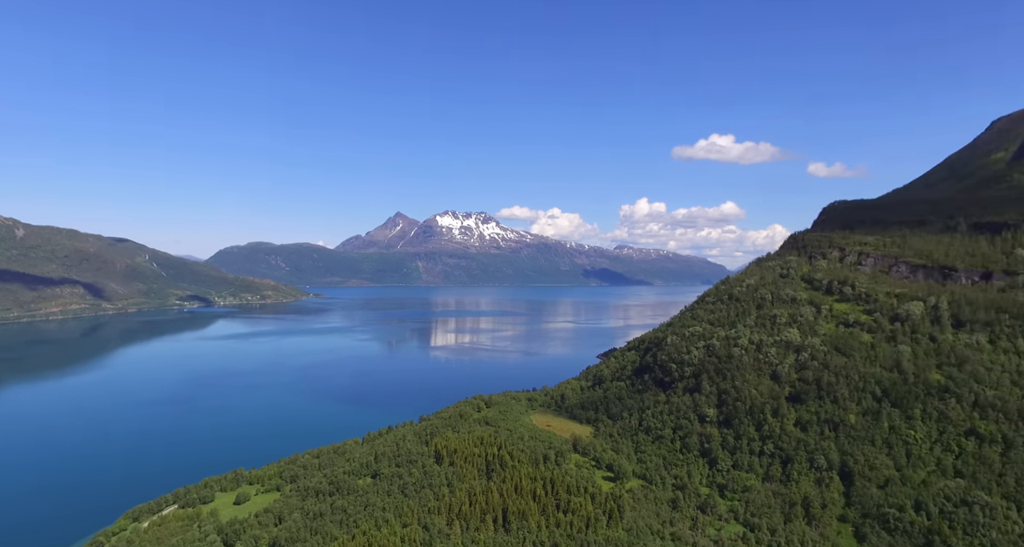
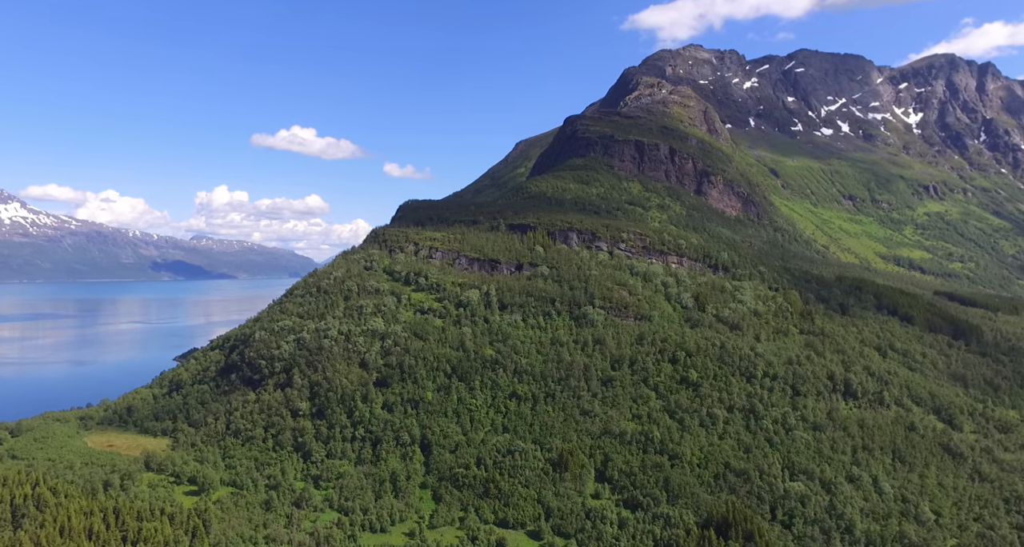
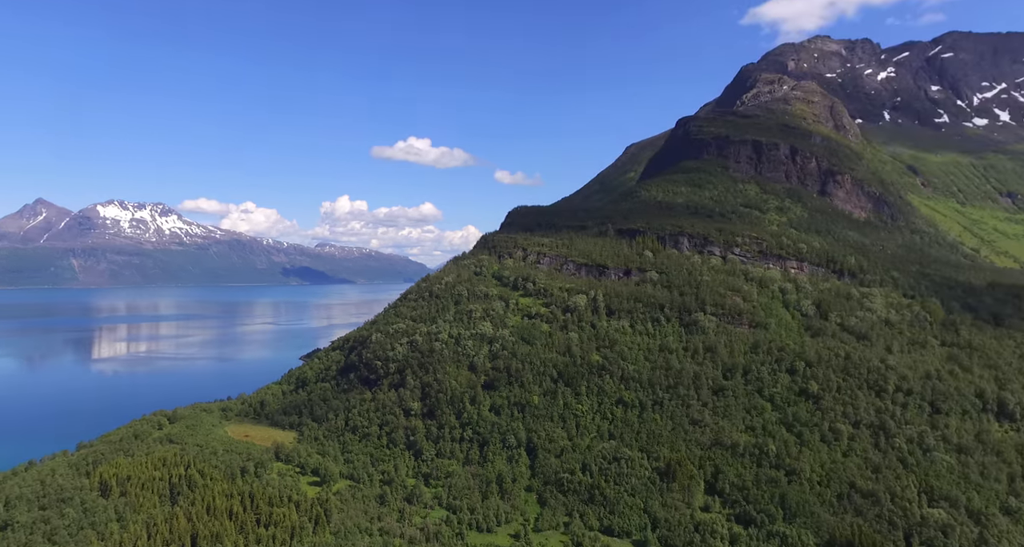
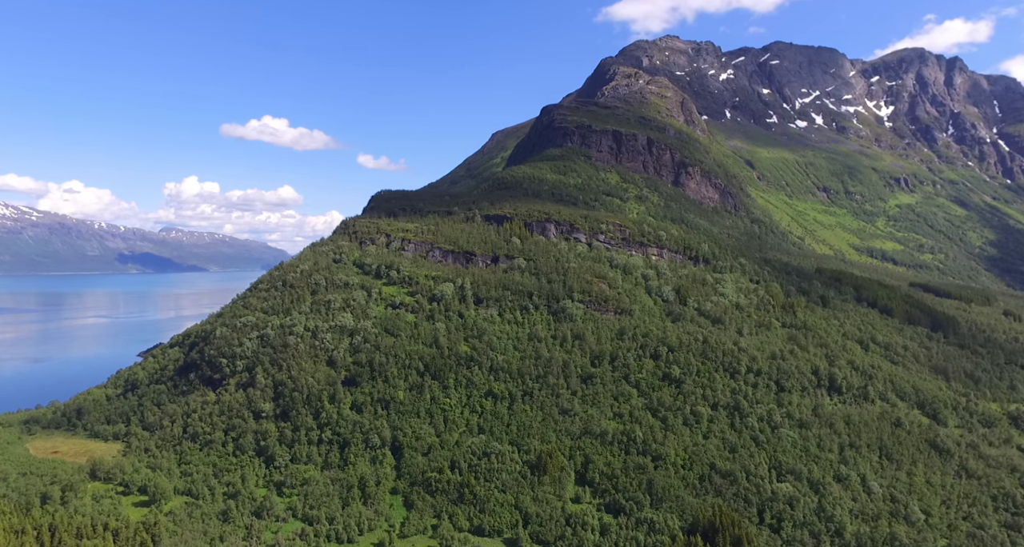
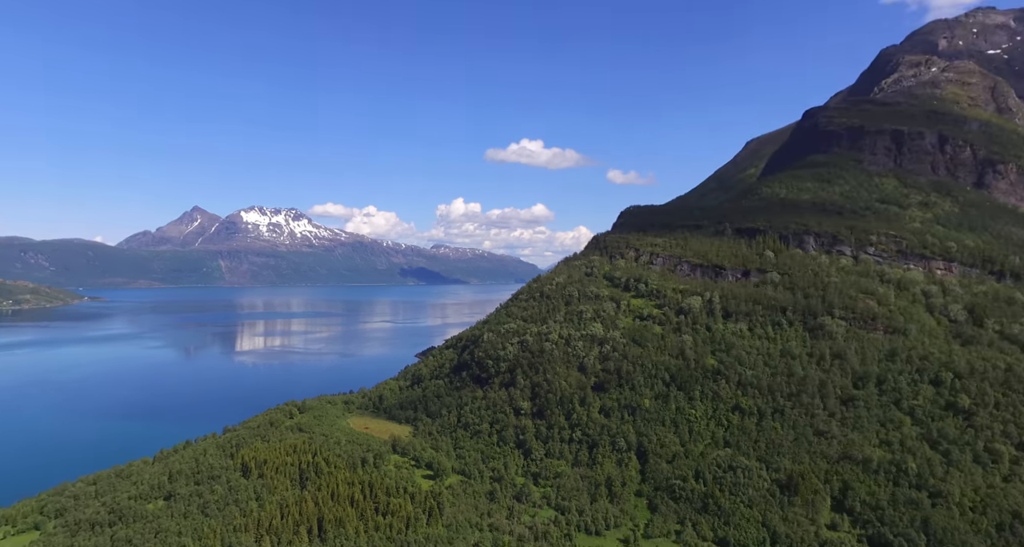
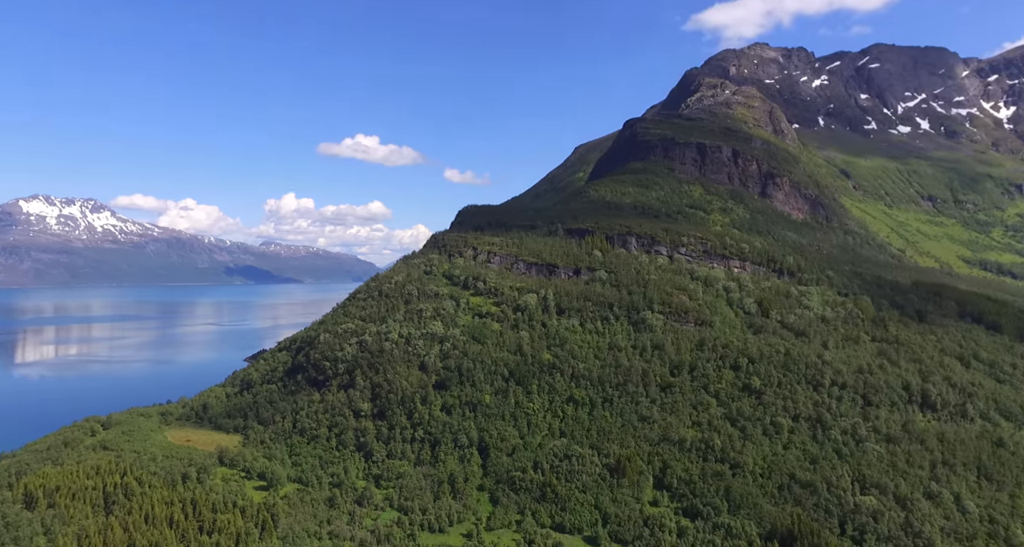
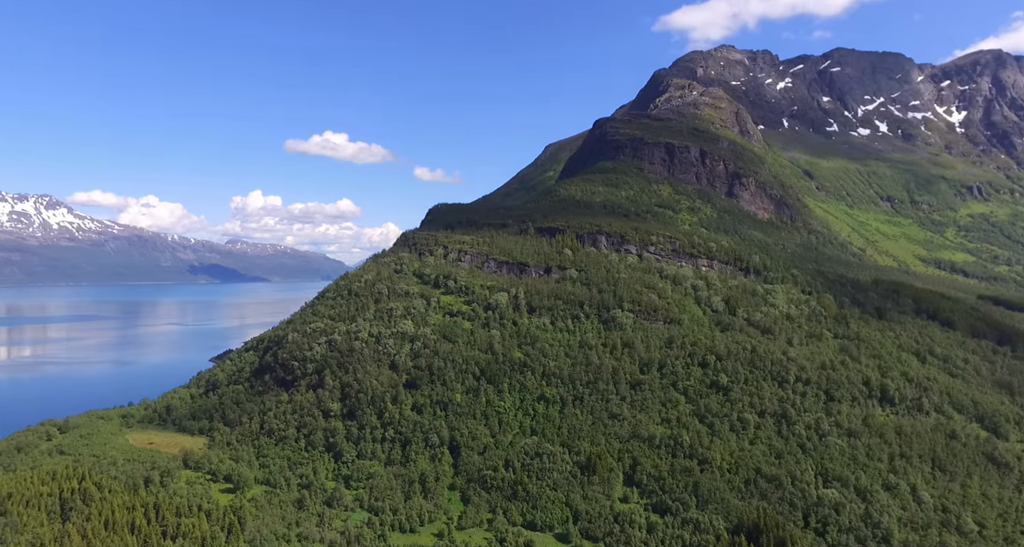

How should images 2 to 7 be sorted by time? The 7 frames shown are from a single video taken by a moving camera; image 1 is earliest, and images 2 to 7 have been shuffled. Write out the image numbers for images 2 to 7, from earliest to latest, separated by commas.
5, 3, 6, 7, 2, 4
